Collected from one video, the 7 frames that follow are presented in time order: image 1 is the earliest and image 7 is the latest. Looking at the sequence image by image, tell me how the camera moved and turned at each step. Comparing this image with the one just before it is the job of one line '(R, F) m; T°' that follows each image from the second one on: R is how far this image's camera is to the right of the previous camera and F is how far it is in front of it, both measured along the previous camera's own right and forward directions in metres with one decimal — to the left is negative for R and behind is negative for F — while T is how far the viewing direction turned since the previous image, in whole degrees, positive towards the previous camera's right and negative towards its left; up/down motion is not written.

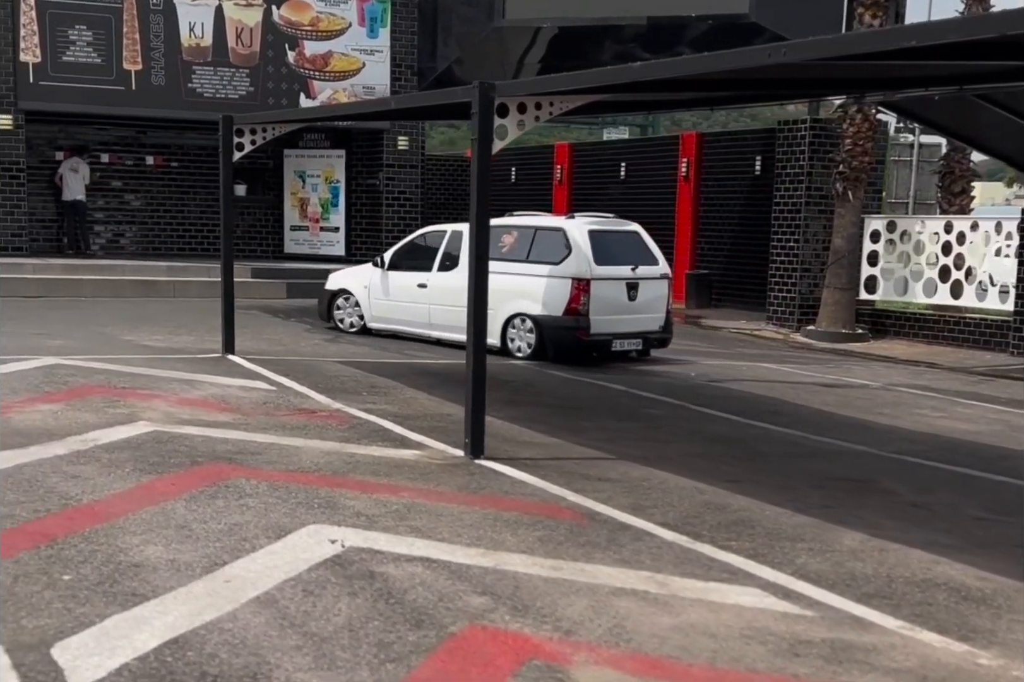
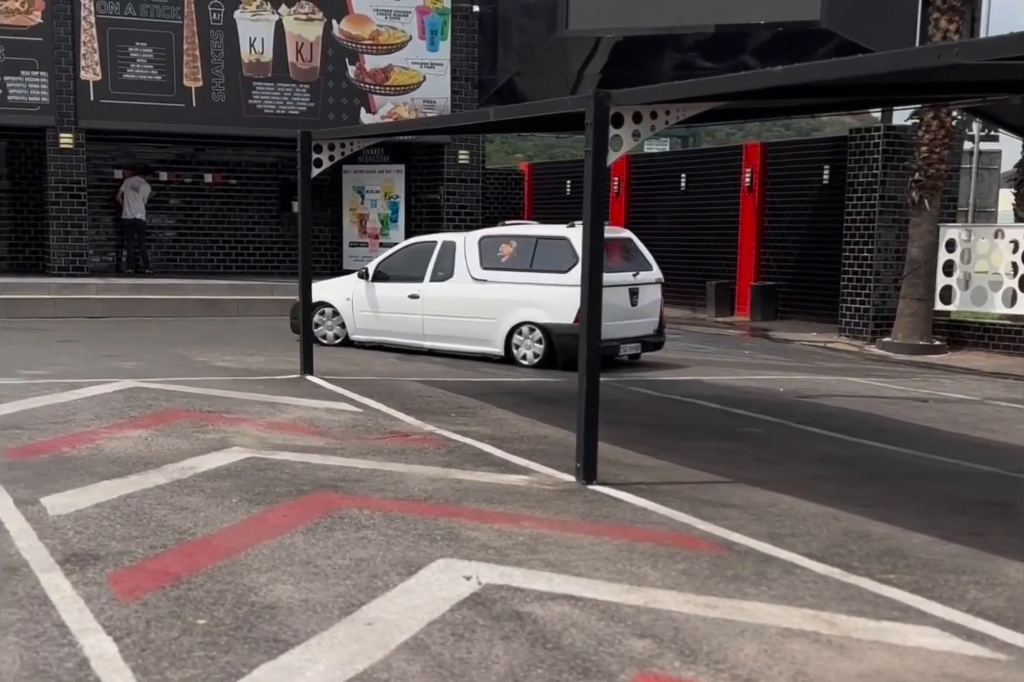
(-0.4, +0.3) m; -1°
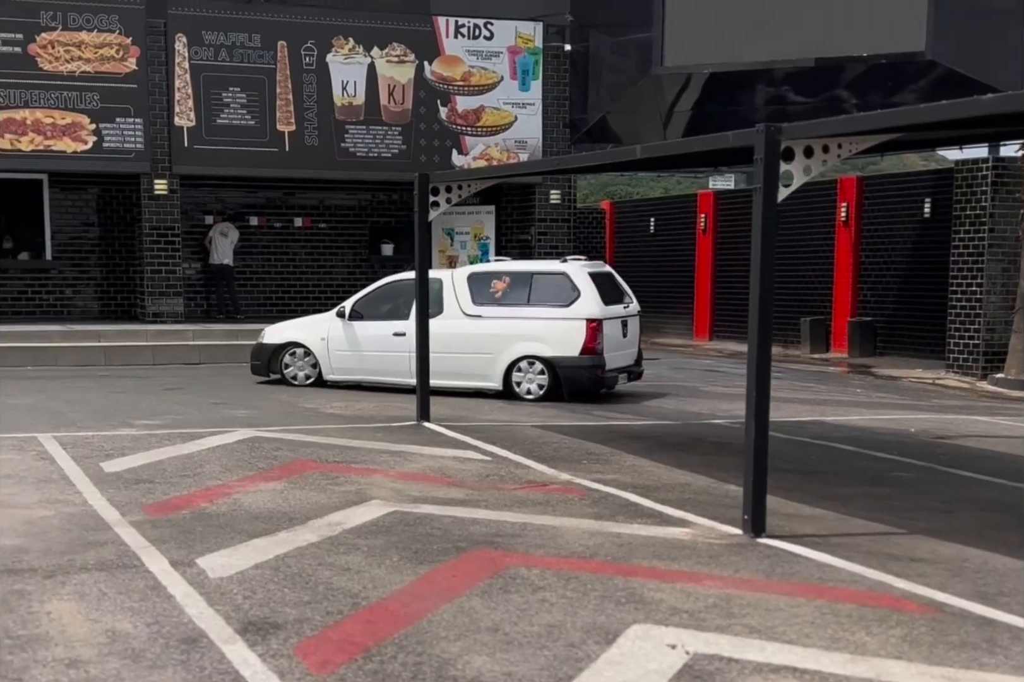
(-0.5, +0.3) m; -2°
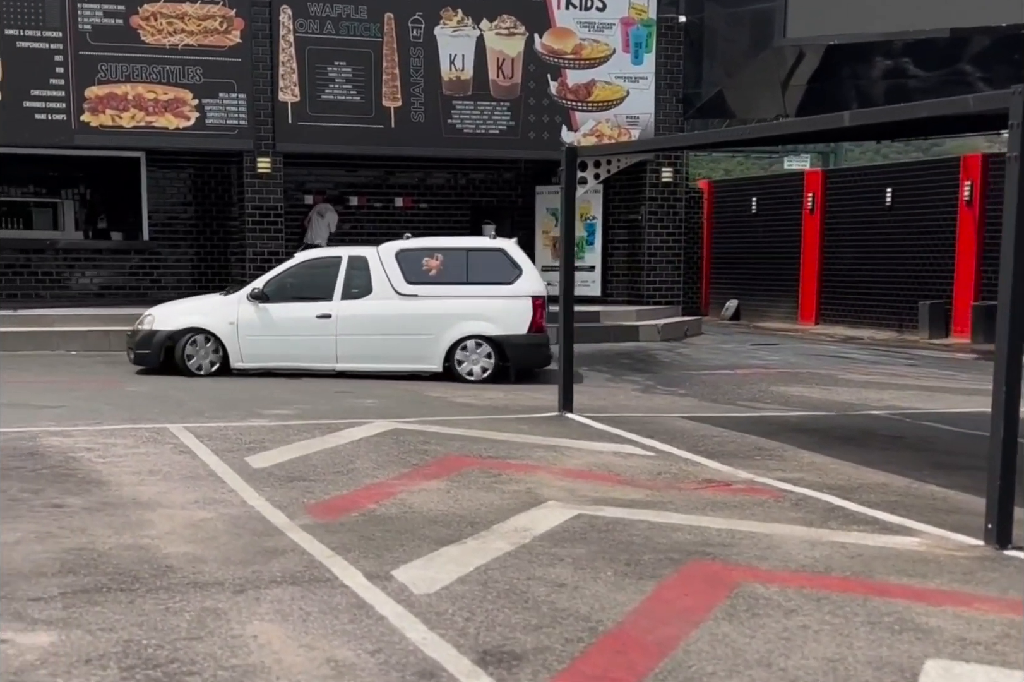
(-0.6, +0.6) m; -2°
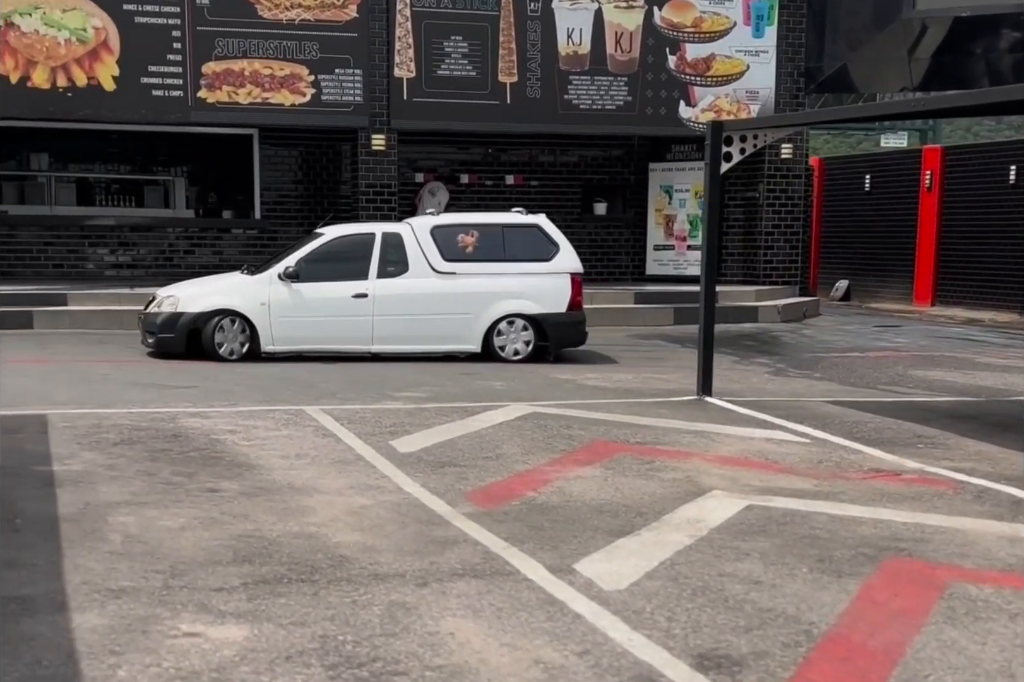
(-0.4, +0.3) m; -3°
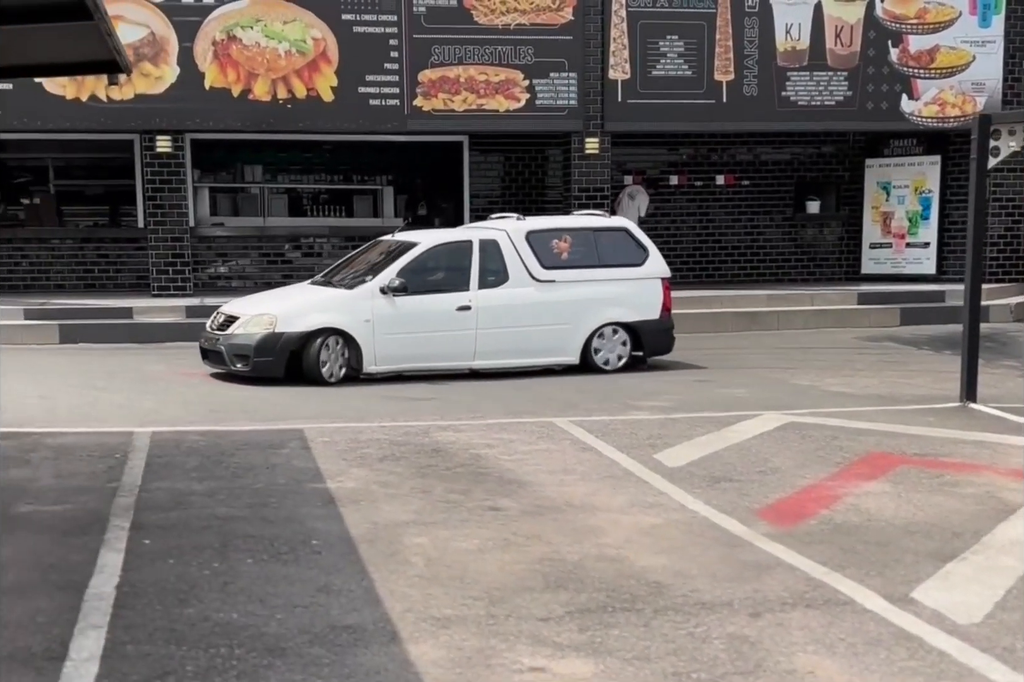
(-0.5, +0.3) m; -7°
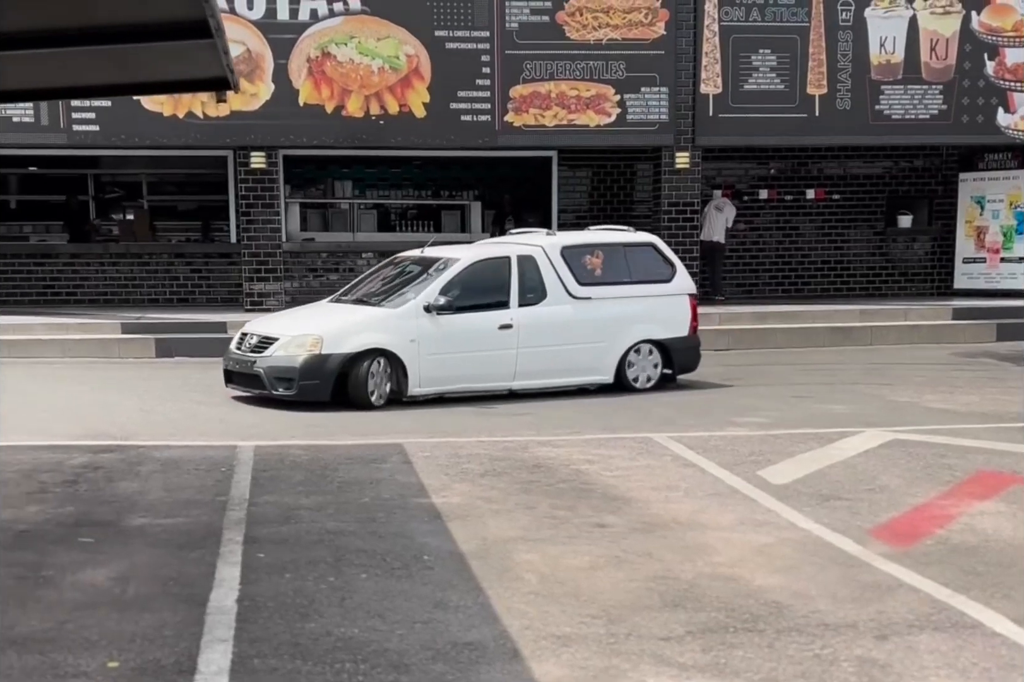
(-0.1, 0.0) m; -3°
